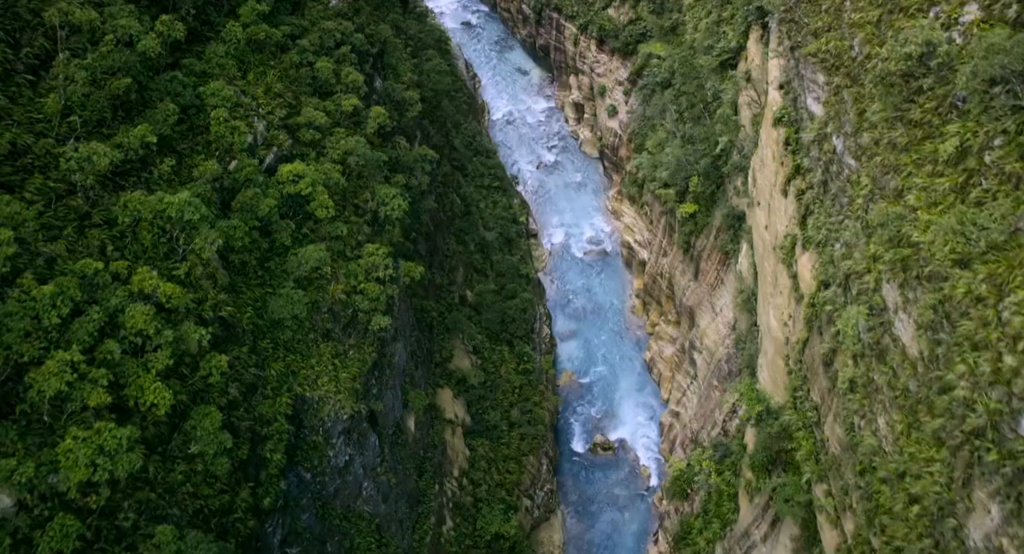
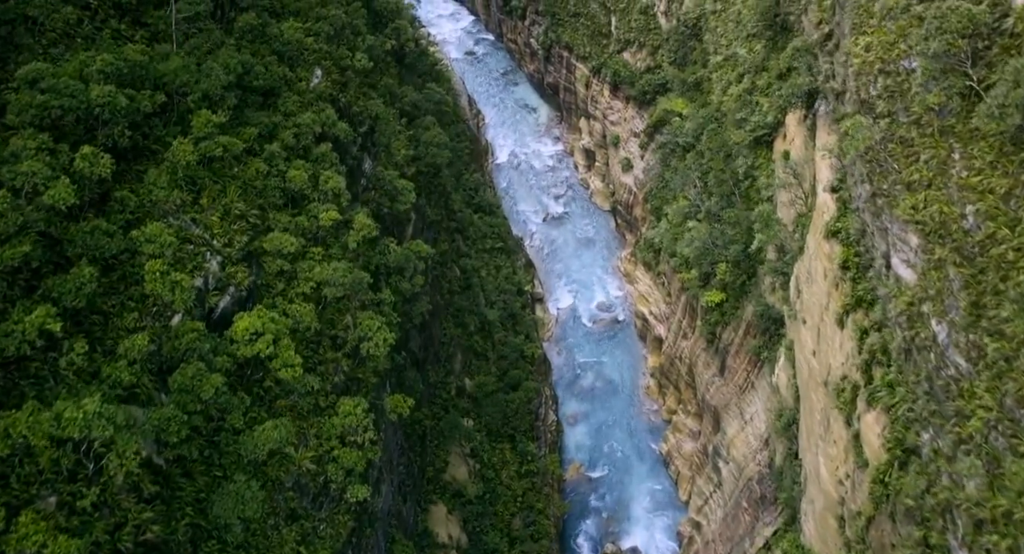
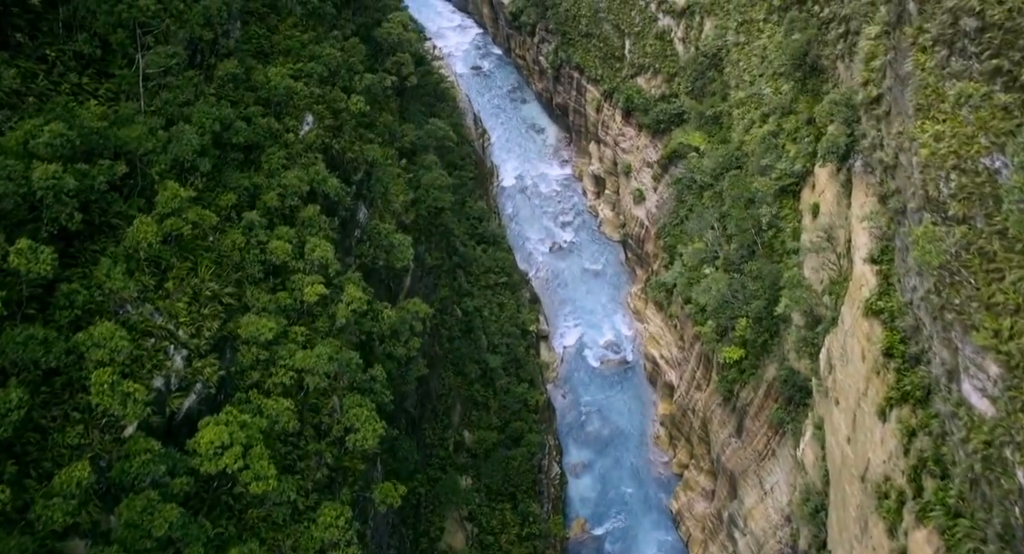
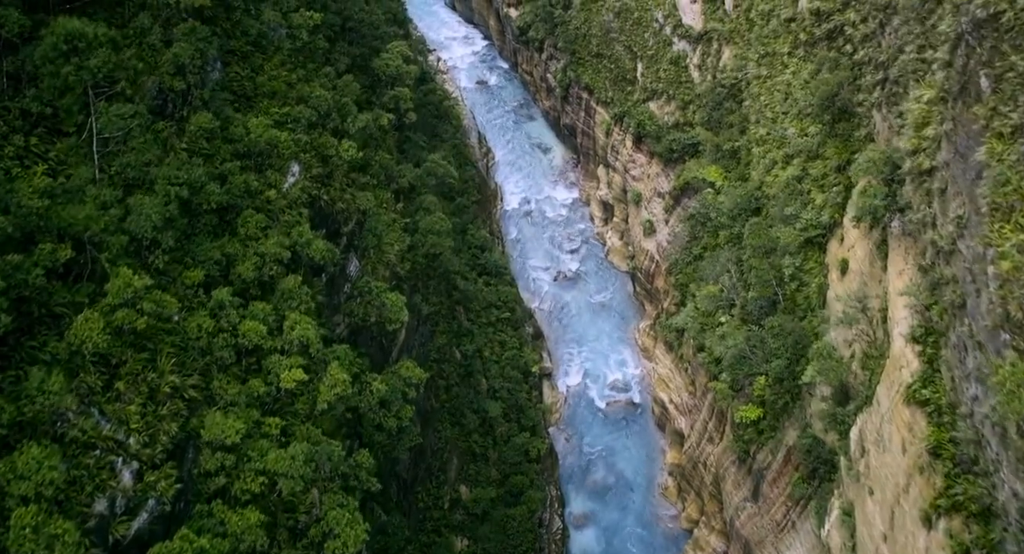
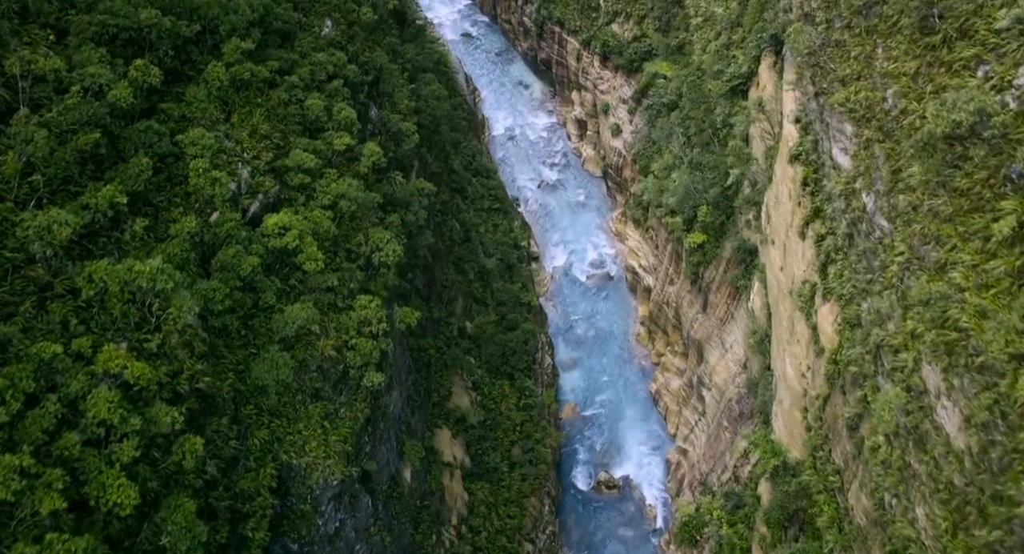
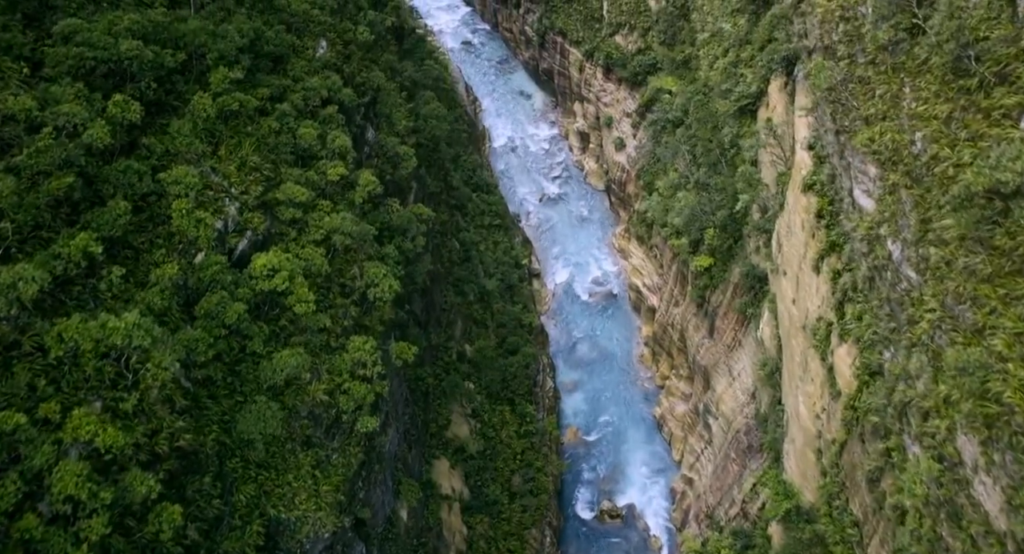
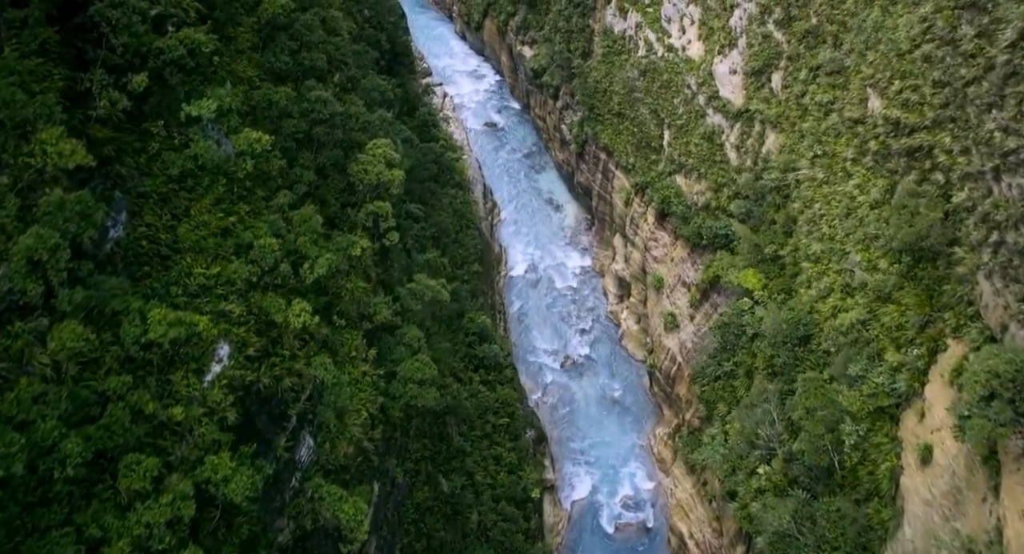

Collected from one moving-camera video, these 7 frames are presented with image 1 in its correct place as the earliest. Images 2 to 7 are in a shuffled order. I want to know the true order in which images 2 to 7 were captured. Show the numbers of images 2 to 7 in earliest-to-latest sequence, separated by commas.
5, 6, 2, 3, 4, 7
